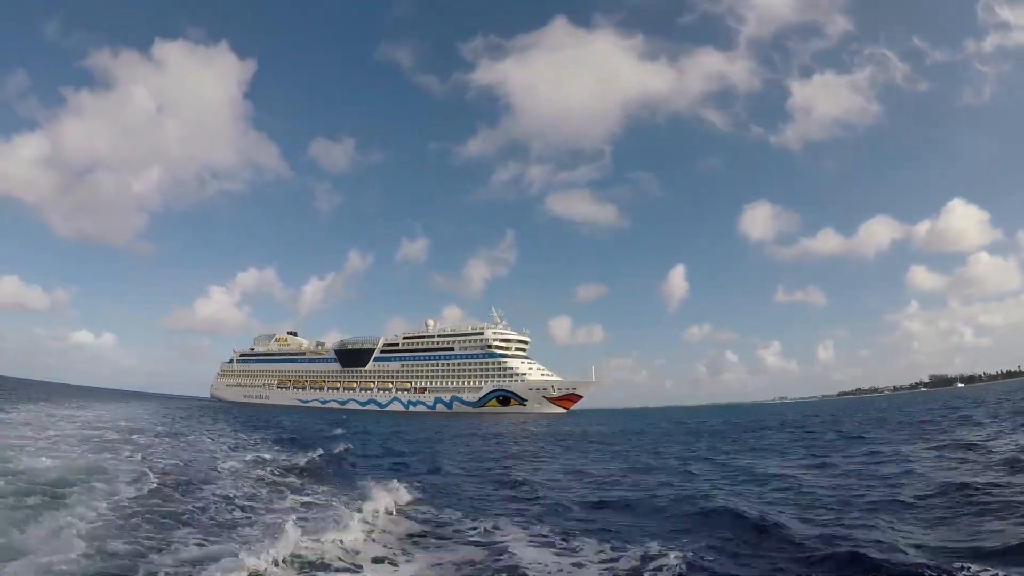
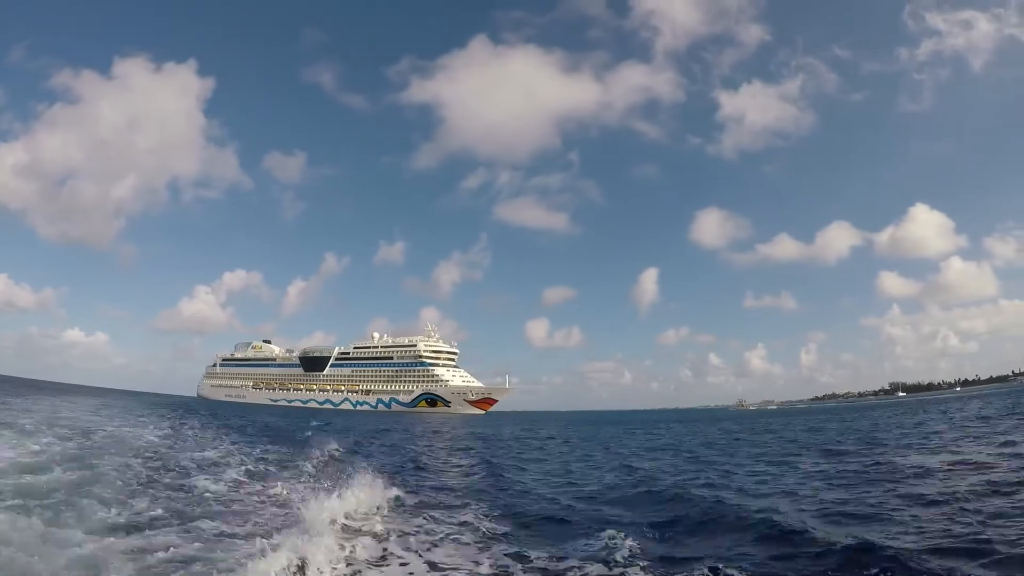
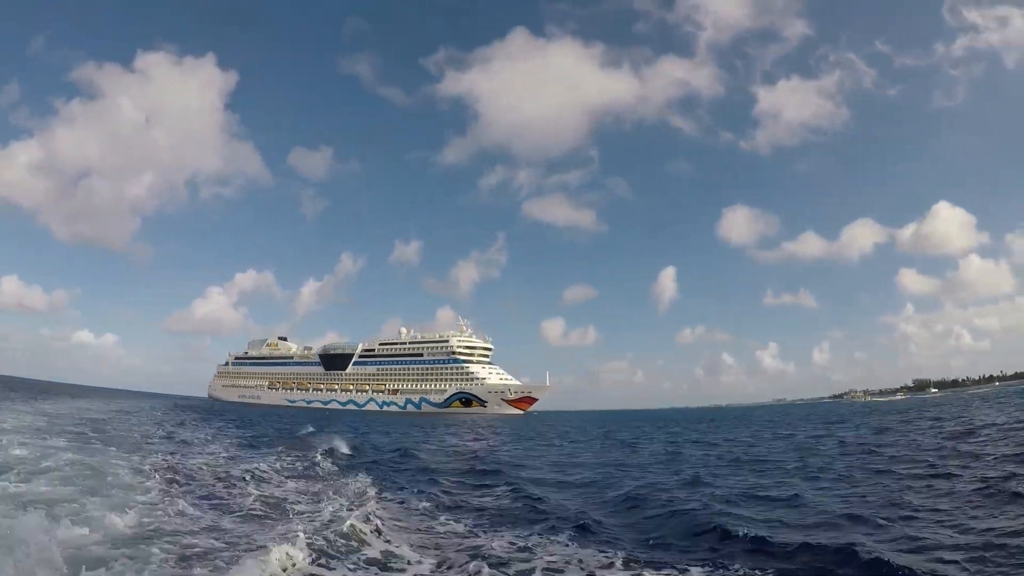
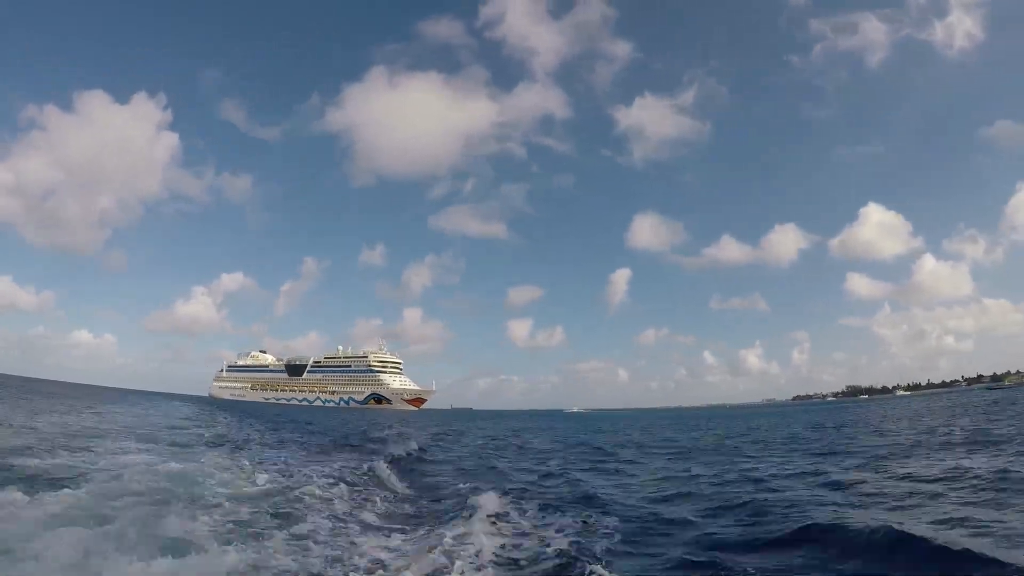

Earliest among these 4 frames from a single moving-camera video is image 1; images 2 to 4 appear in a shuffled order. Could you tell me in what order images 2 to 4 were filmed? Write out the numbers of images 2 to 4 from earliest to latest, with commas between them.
3, 2, 4
